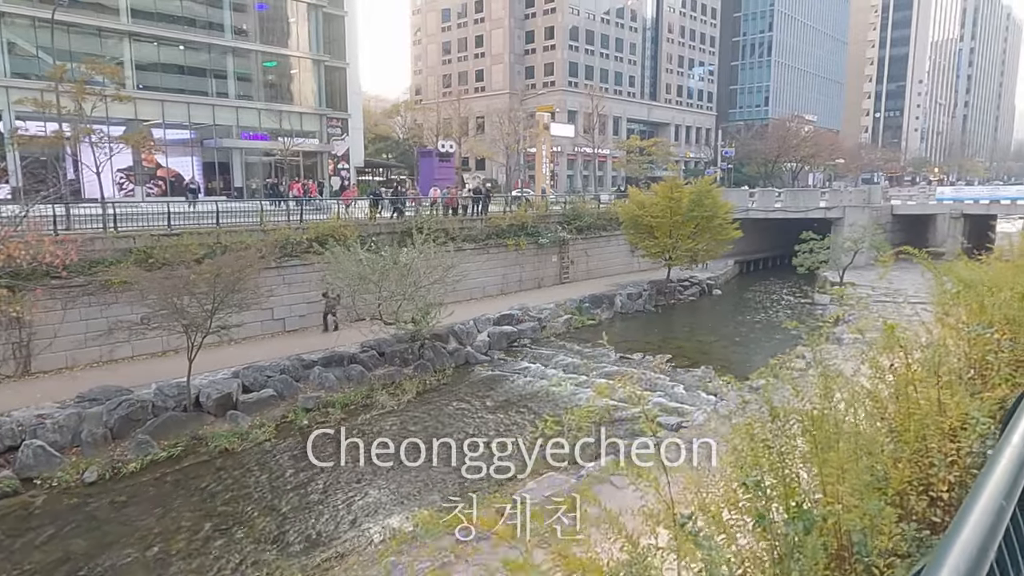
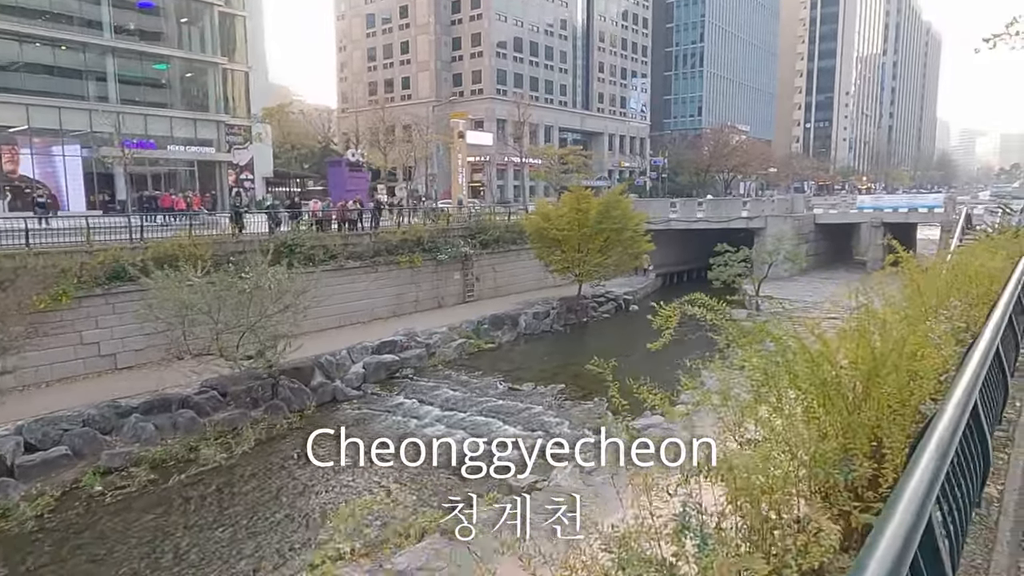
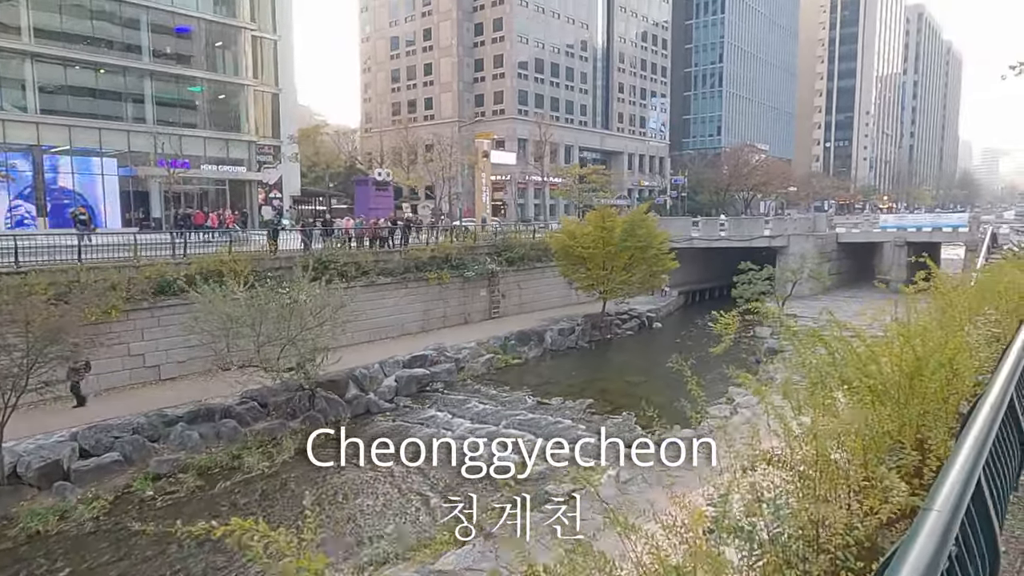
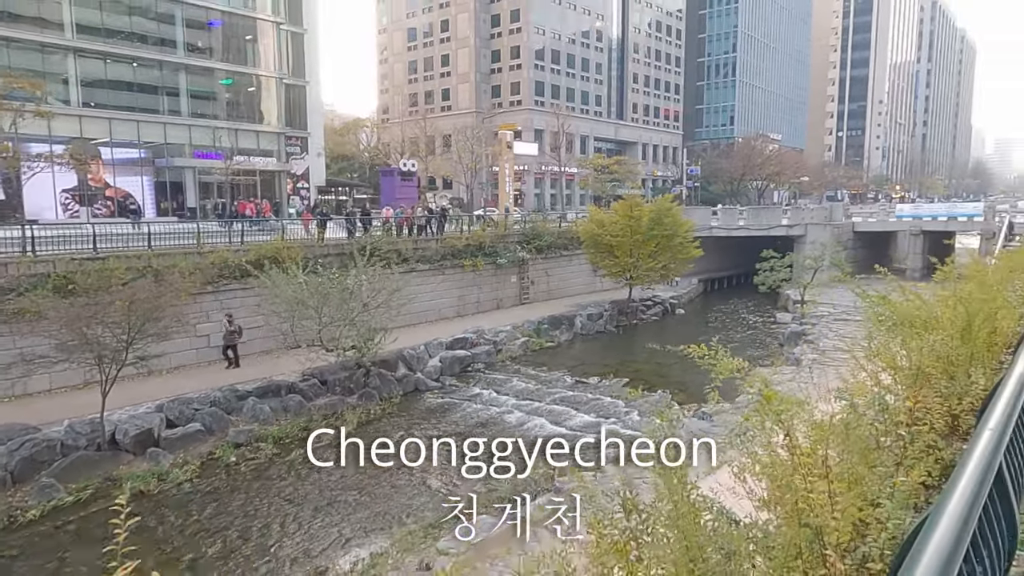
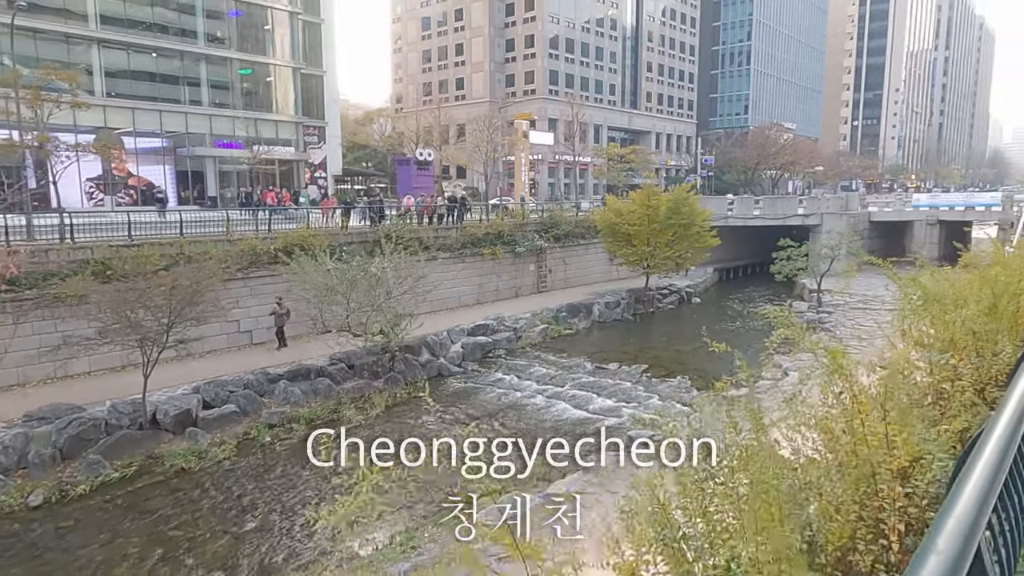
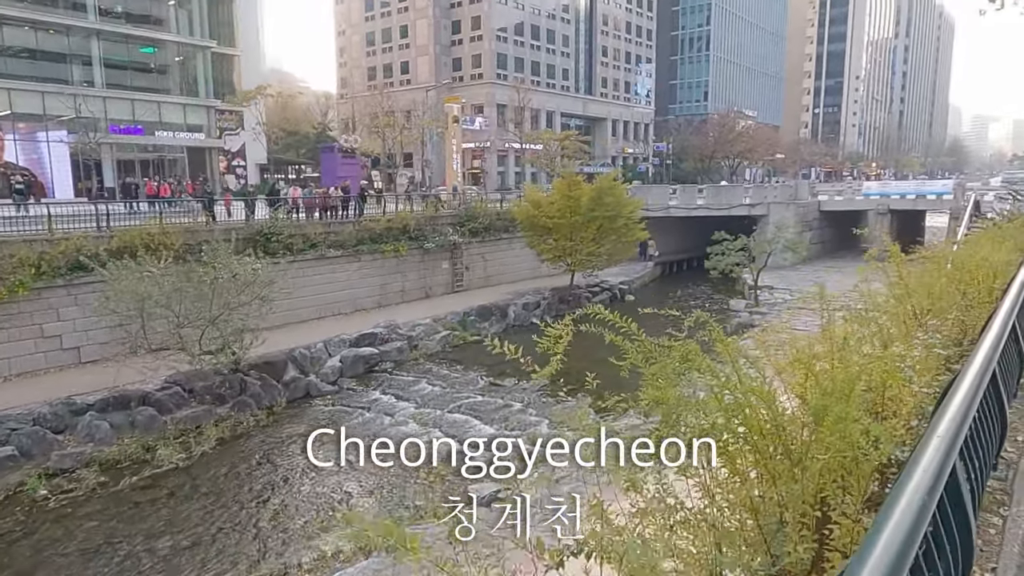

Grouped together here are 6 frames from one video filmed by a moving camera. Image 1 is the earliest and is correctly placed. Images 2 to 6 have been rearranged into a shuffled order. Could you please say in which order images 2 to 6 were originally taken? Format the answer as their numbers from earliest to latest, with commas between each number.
5, 4, 3, 2, 6
